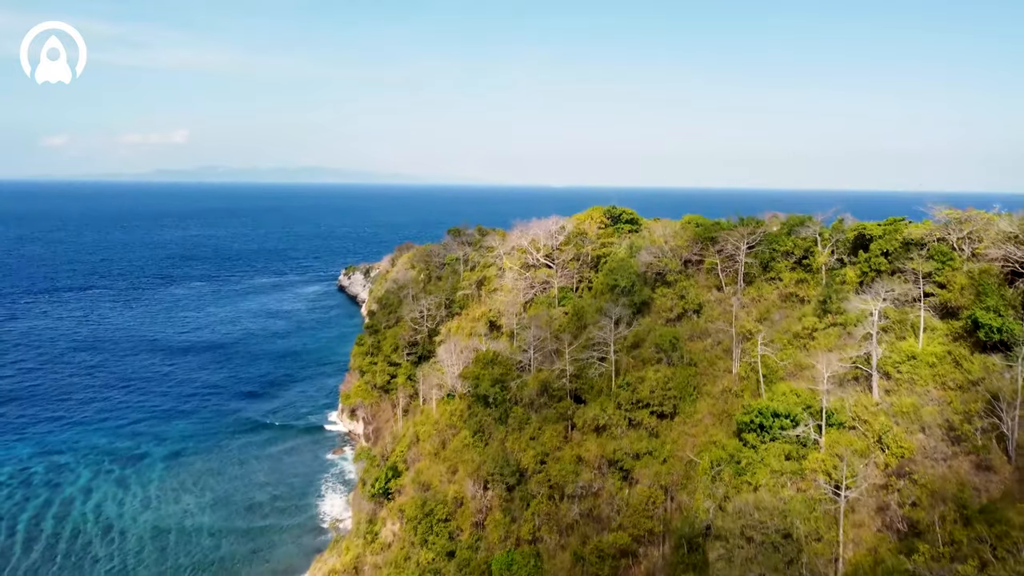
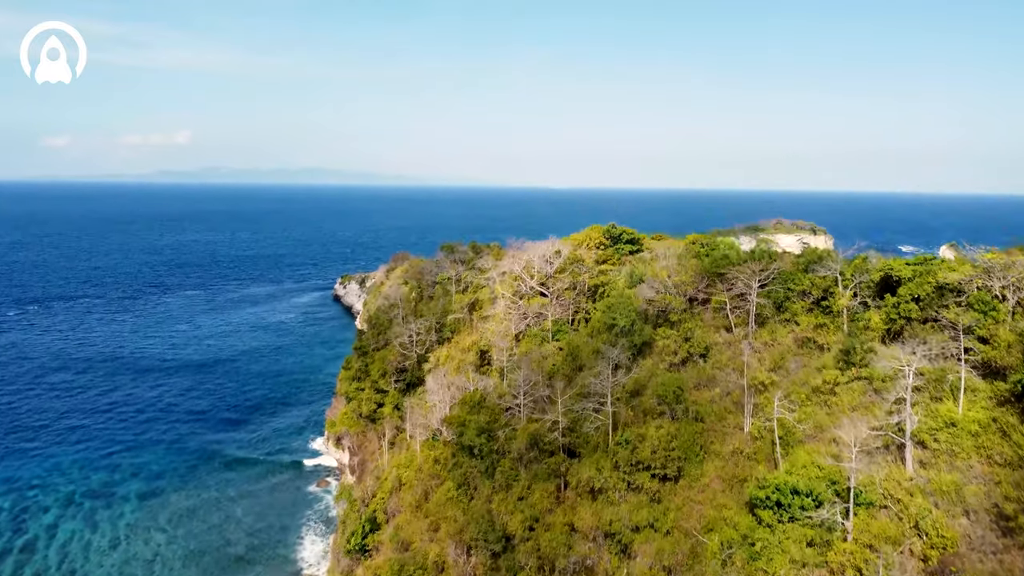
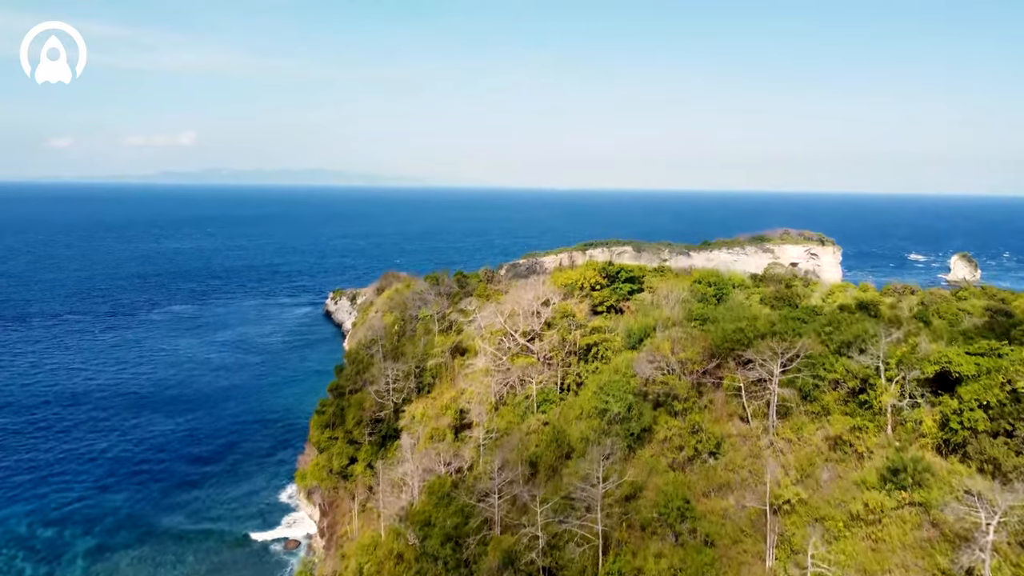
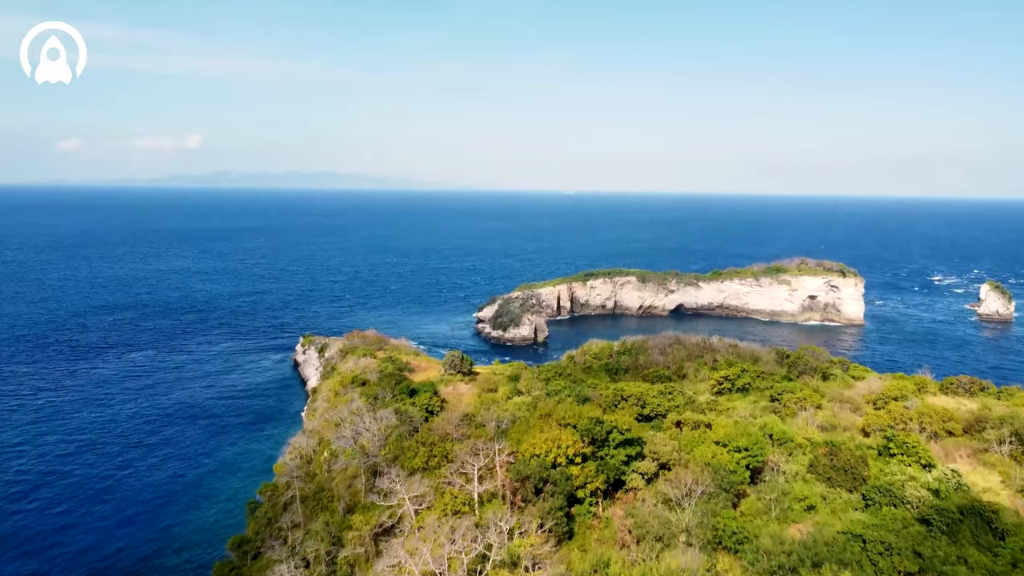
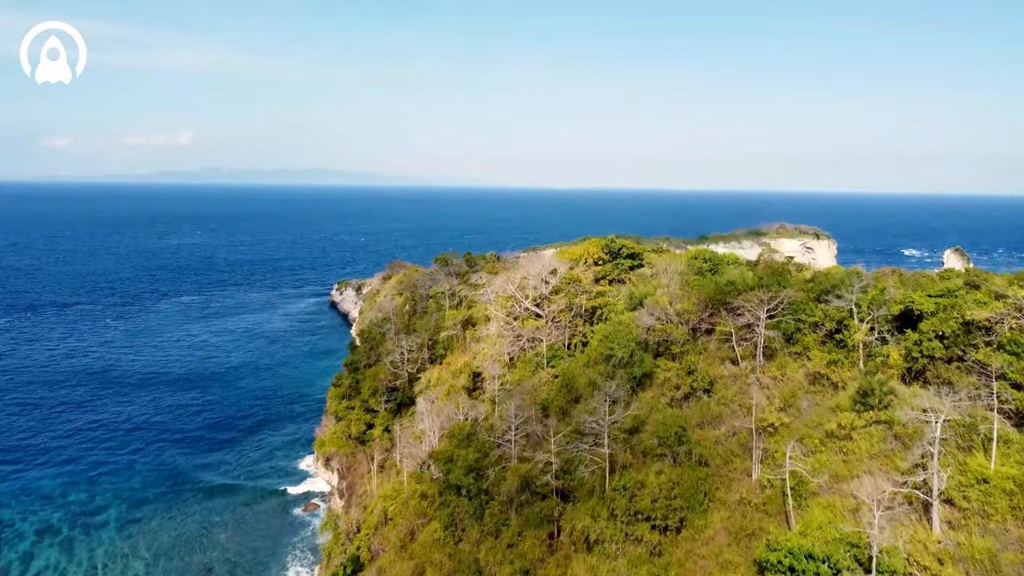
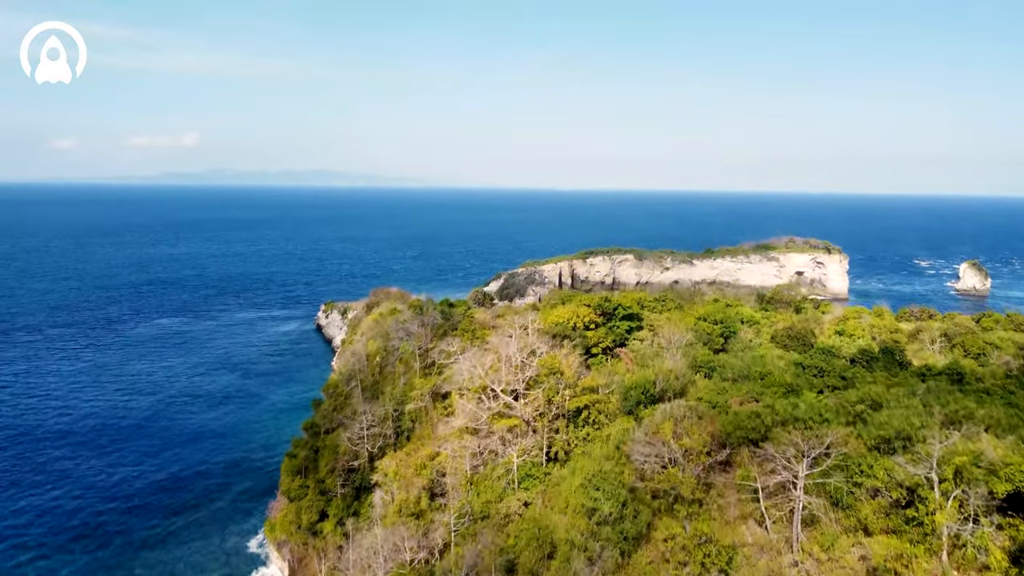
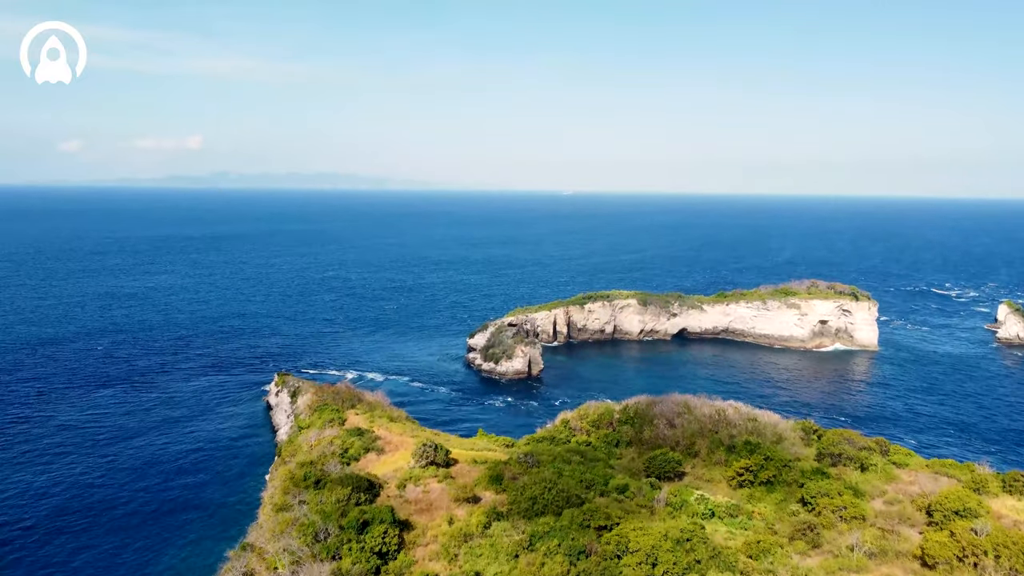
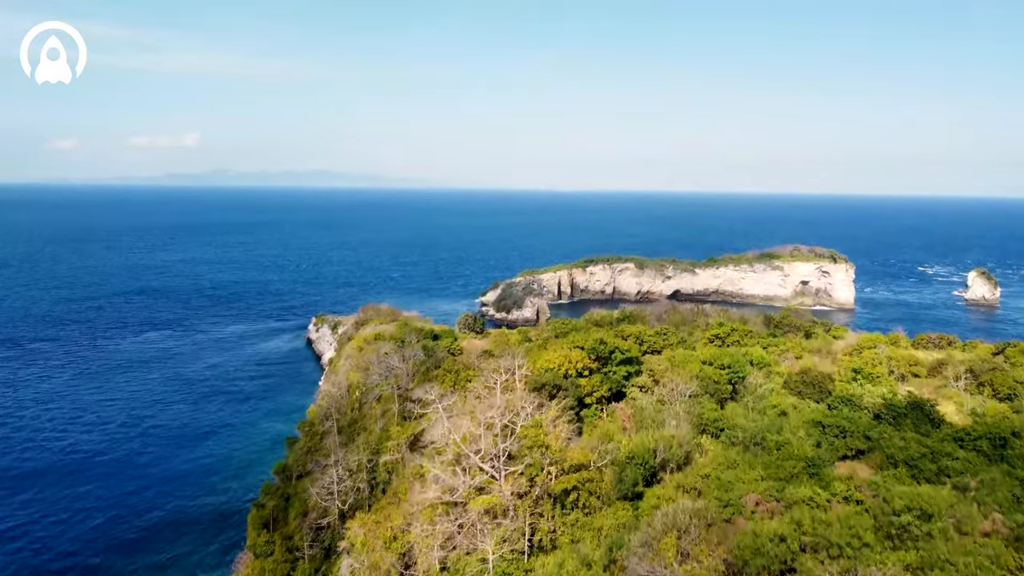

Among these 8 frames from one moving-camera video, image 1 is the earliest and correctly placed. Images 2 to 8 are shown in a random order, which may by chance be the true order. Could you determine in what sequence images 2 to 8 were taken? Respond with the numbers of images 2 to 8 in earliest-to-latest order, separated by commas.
2, 5, 3, 6, 8, 4, 7
